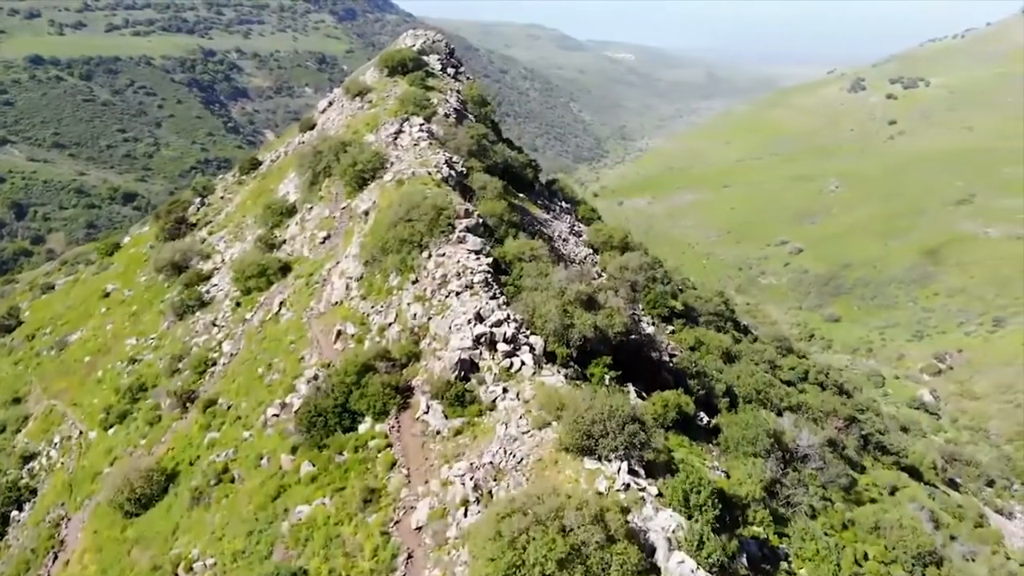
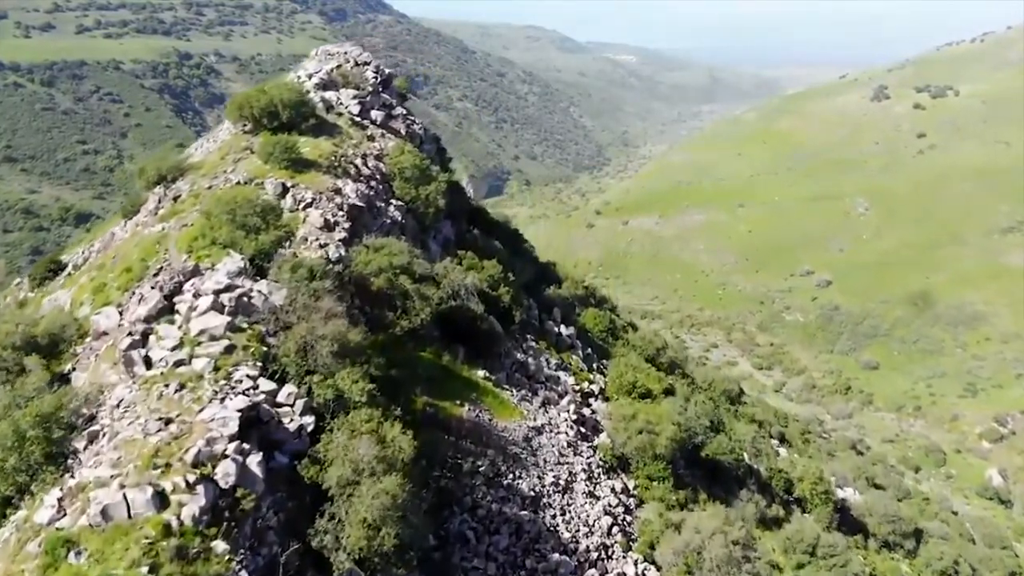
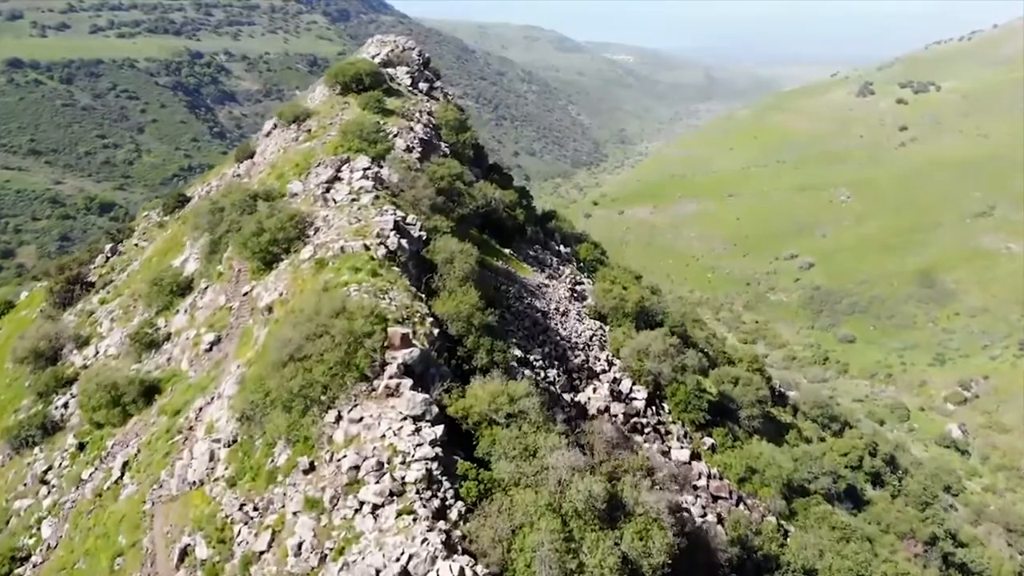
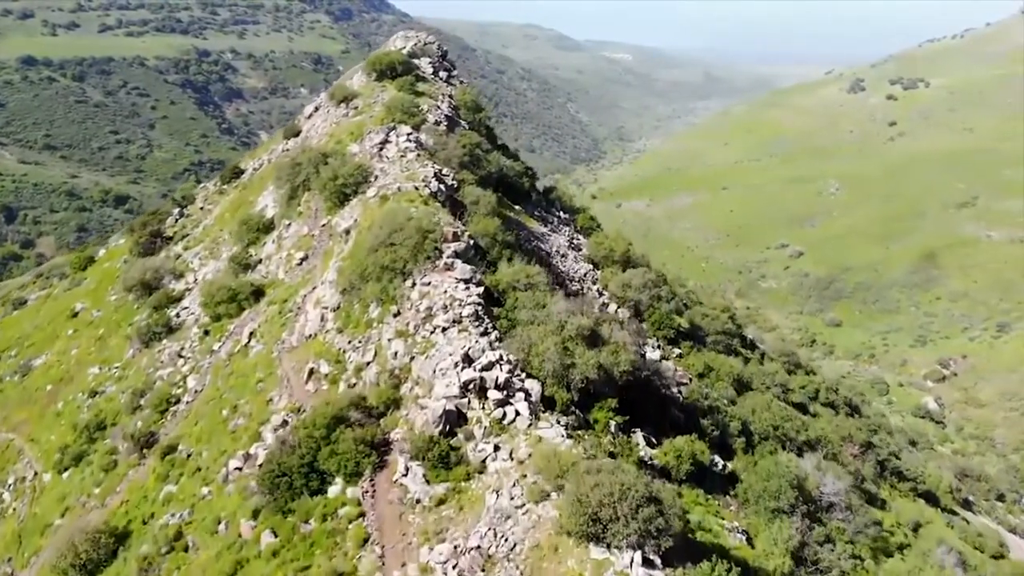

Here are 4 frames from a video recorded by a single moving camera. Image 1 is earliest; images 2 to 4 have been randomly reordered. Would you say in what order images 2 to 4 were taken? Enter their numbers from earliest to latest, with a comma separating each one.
4, 3, 2
